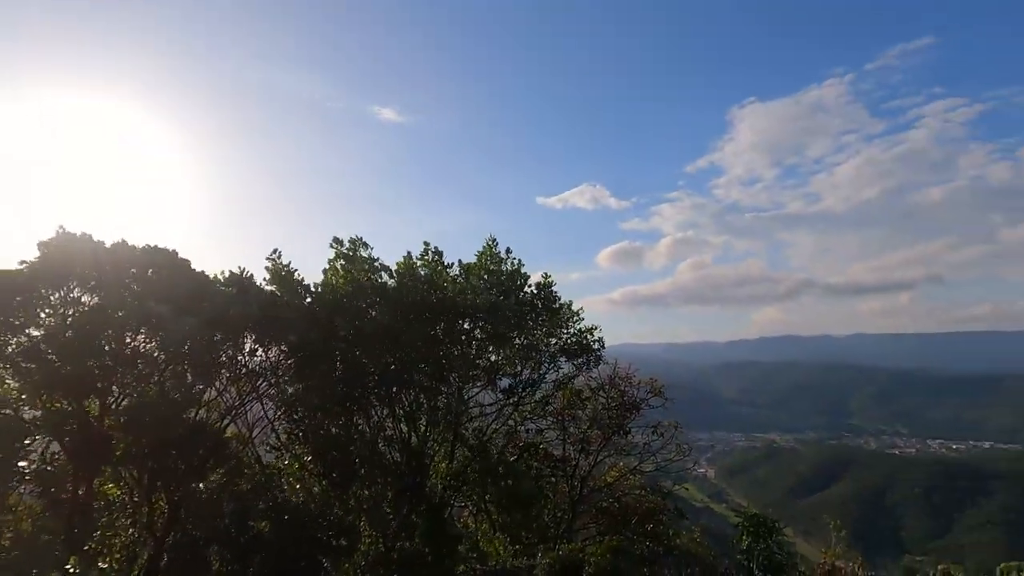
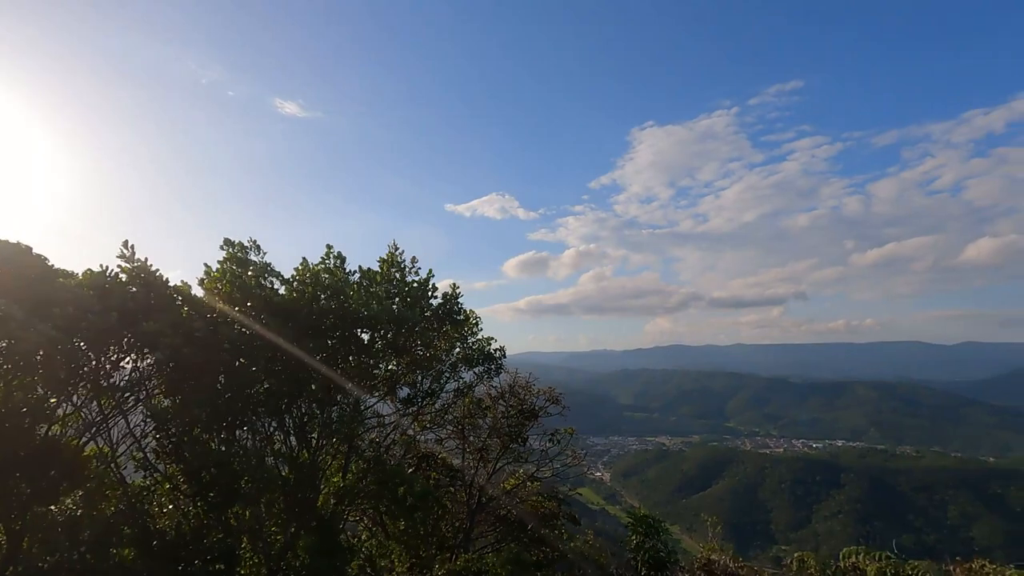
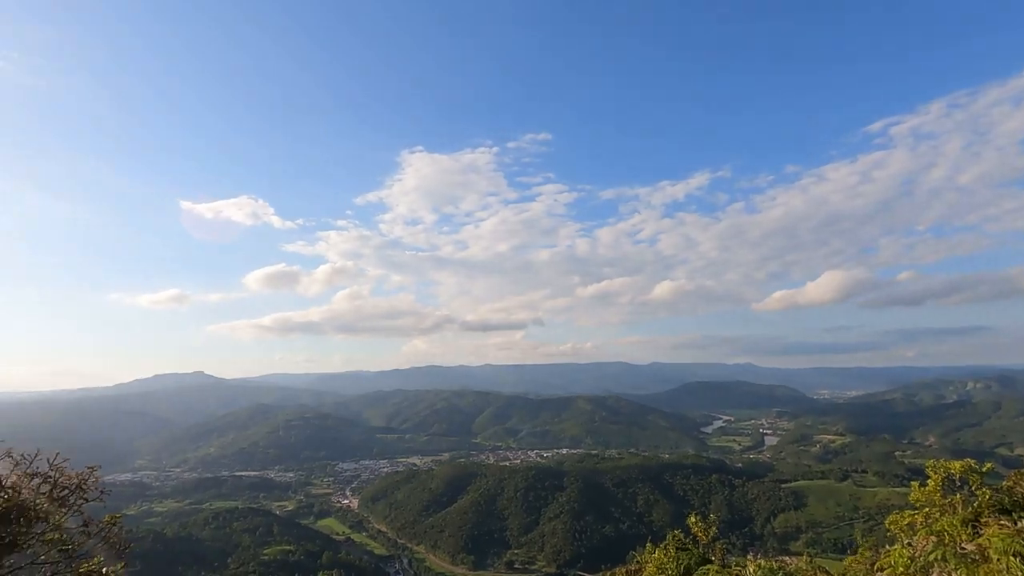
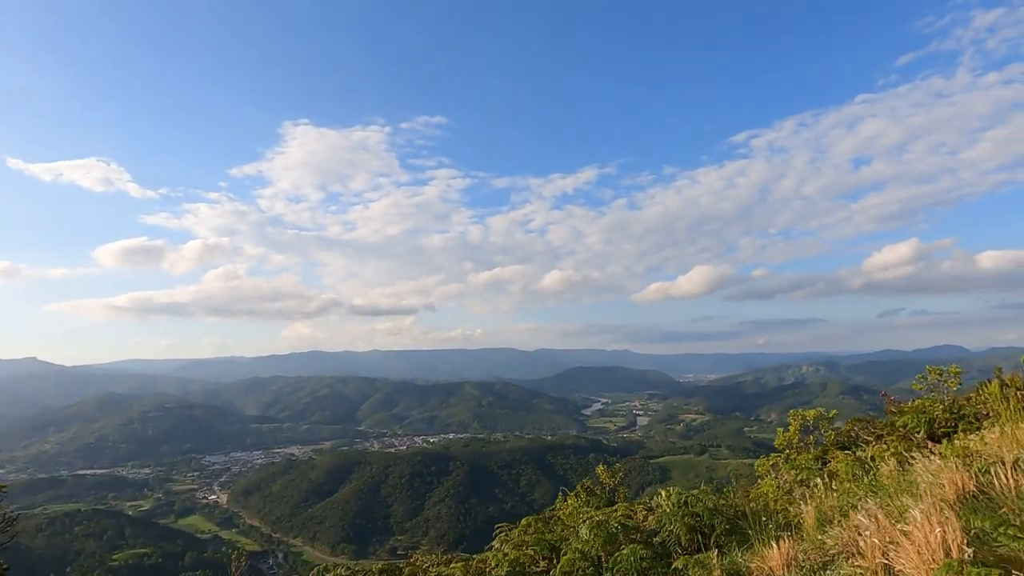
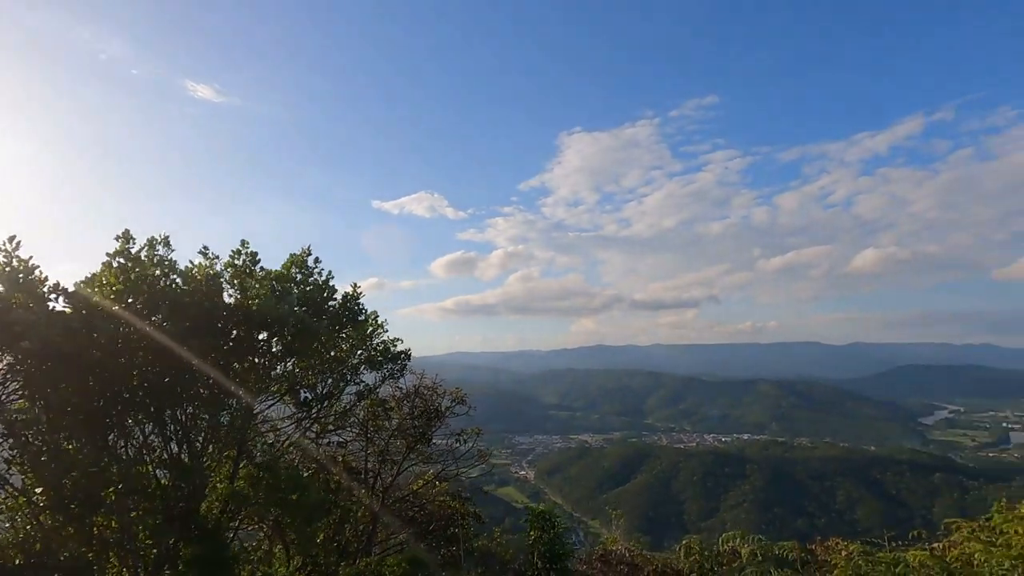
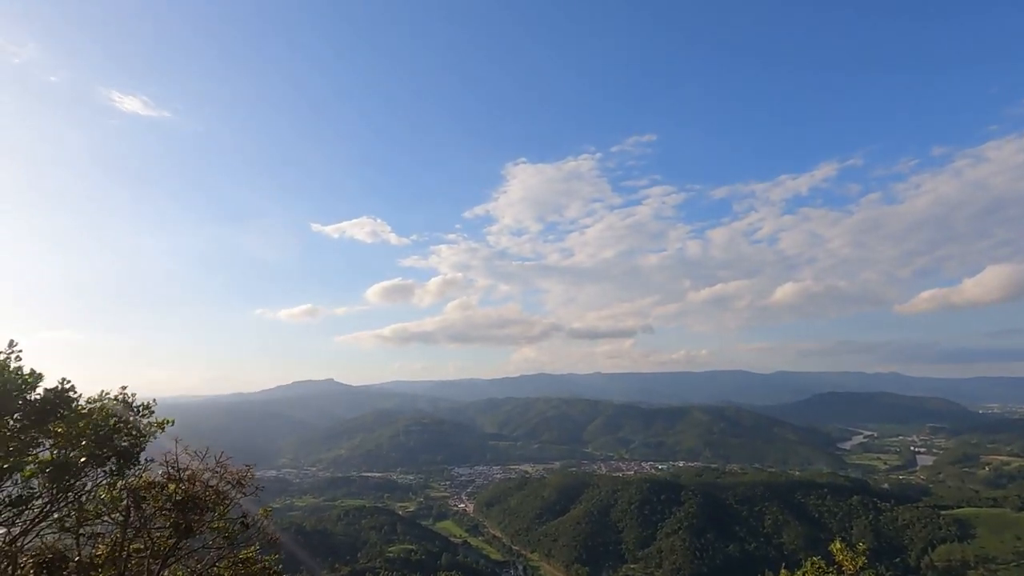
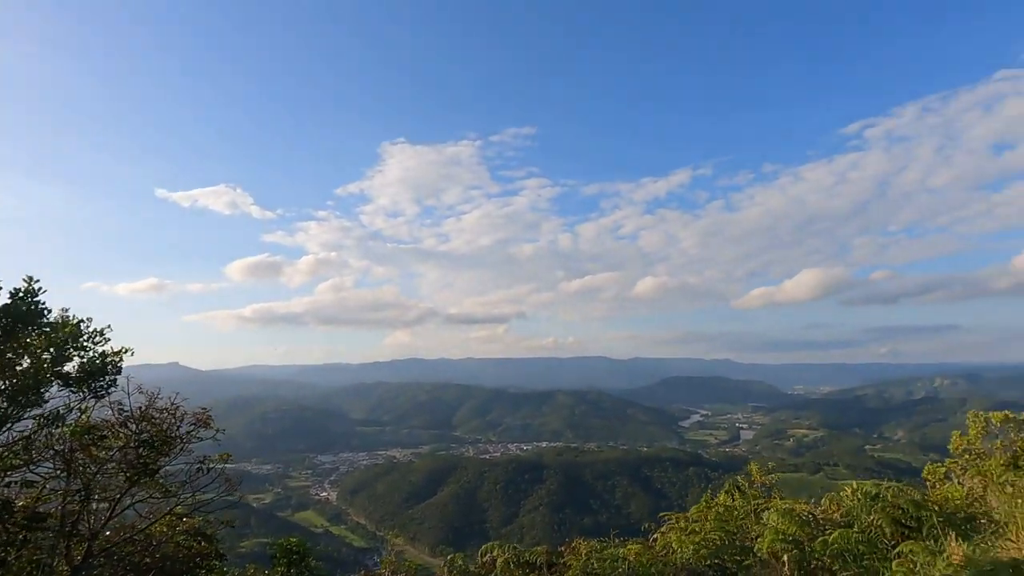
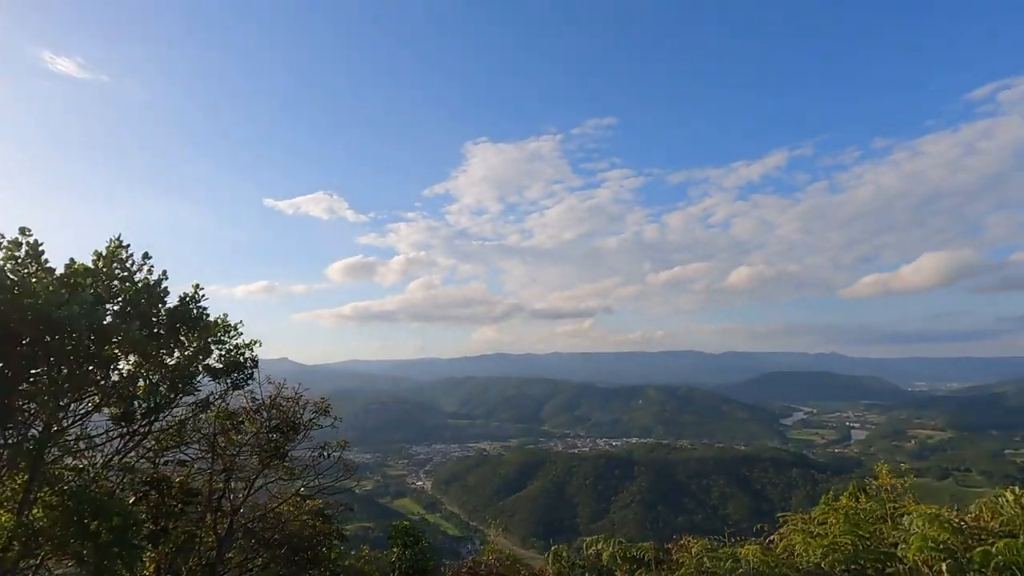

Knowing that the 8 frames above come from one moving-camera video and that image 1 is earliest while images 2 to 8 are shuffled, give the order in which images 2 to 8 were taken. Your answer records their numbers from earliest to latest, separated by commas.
2, 5, 8, 7, 4, 3, 6
